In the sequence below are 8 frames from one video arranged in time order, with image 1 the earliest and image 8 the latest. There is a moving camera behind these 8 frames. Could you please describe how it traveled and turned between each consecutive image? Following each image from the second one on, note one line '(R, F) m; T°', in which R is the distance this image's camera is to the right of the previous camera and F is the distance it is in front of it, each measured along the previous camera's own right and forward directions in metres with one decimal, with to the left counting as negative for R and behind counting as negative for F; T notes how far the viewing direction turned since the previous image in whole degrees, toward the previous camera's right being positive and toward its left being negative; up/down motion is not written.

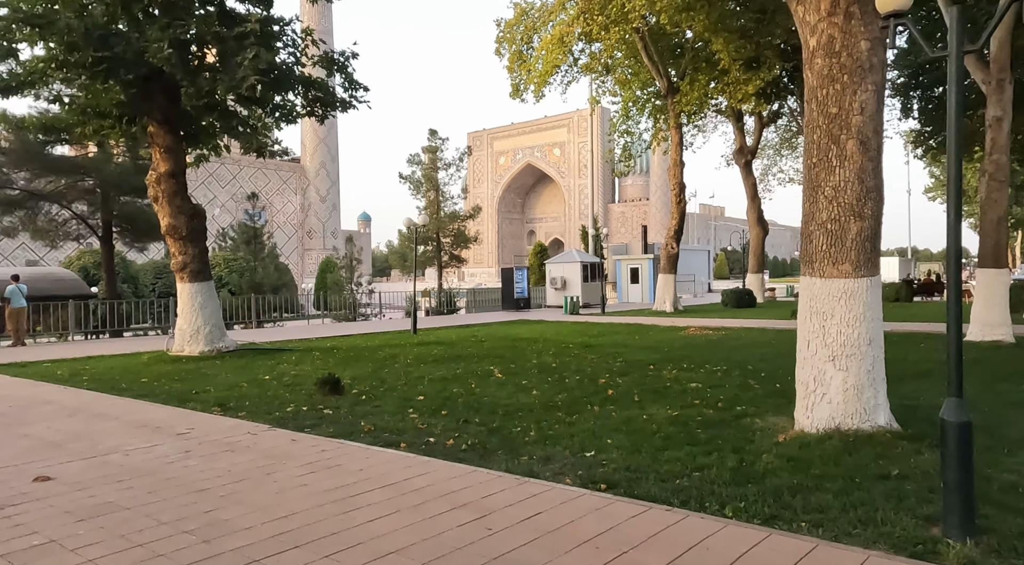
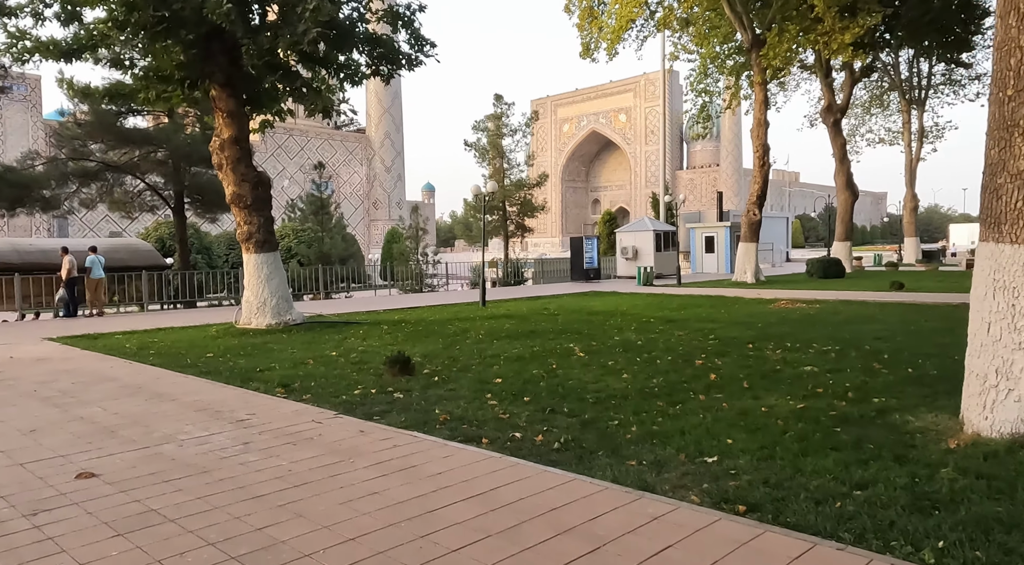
(-0.2, +0.7) m; -5°
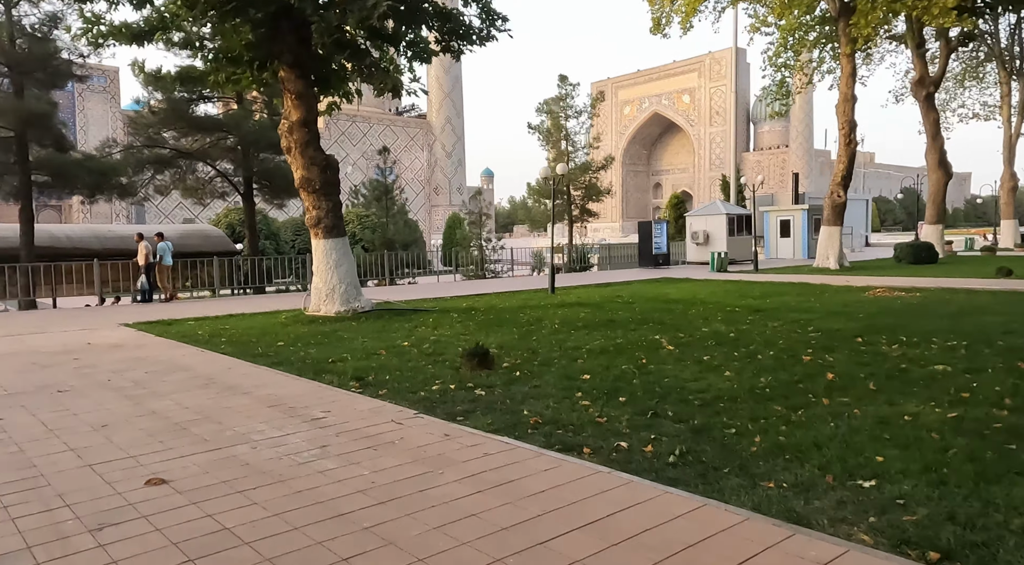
(-0.2, +0.5) m; -4°
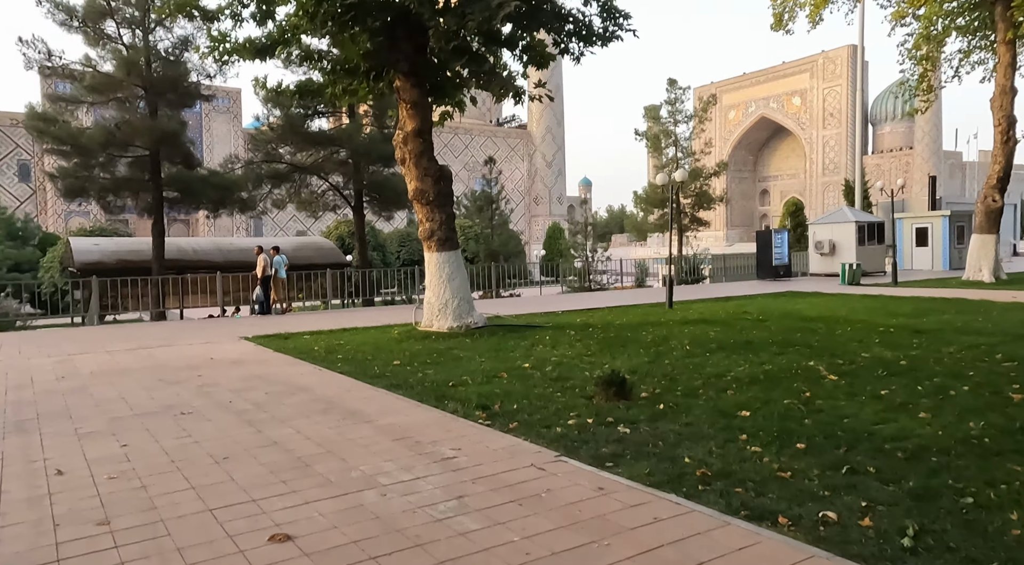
(-0.3, +0.6) m; -7°
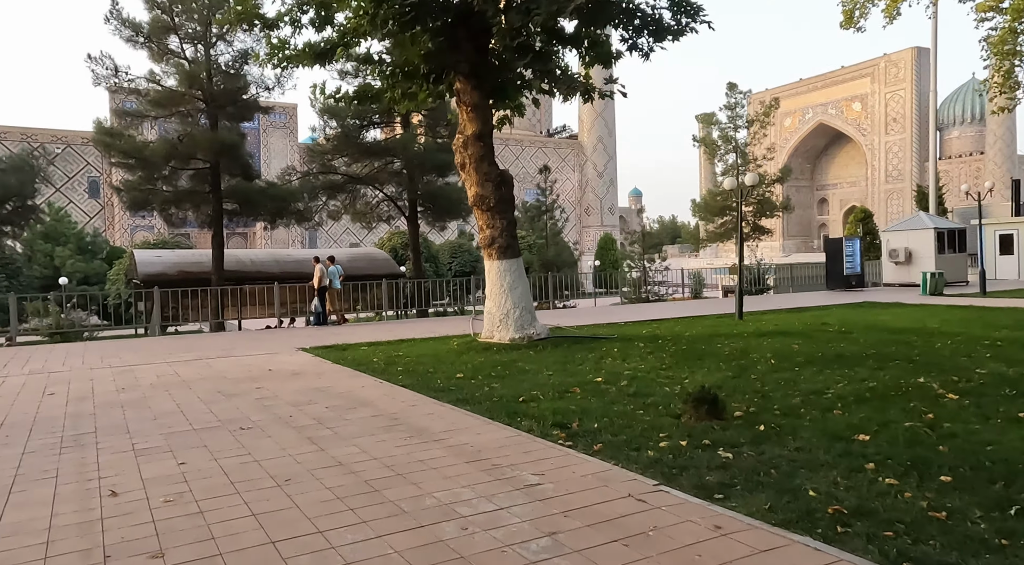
(-0.2, +0.5) m; -4°
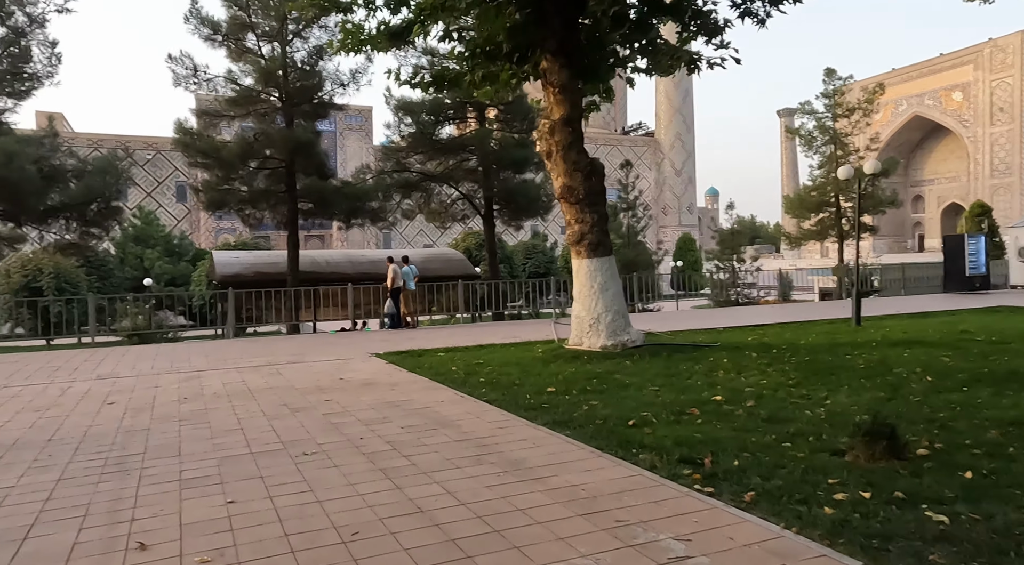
(-0.3, +1.1) m; -5°
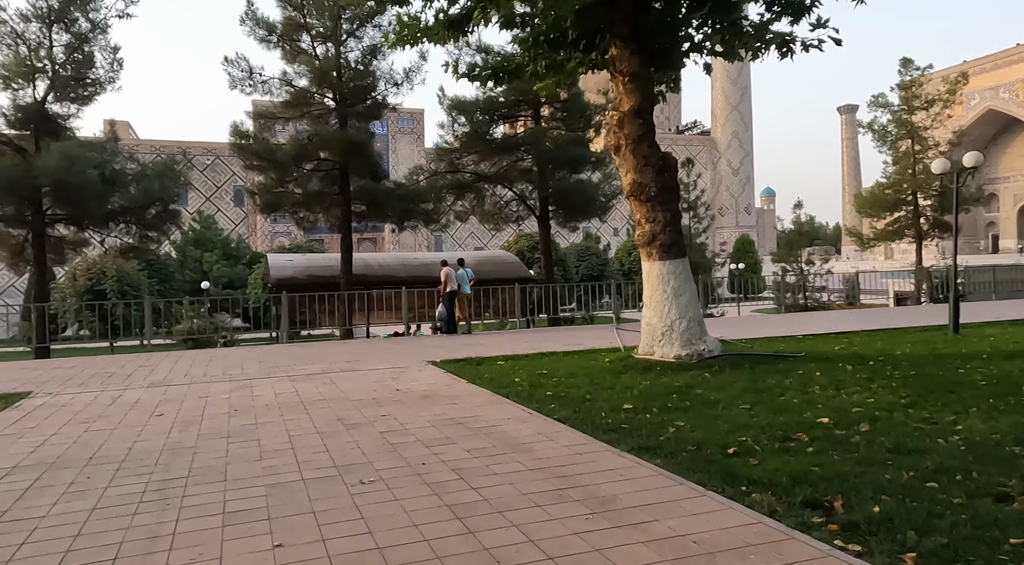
(-0.2, +0.7) m; -4°
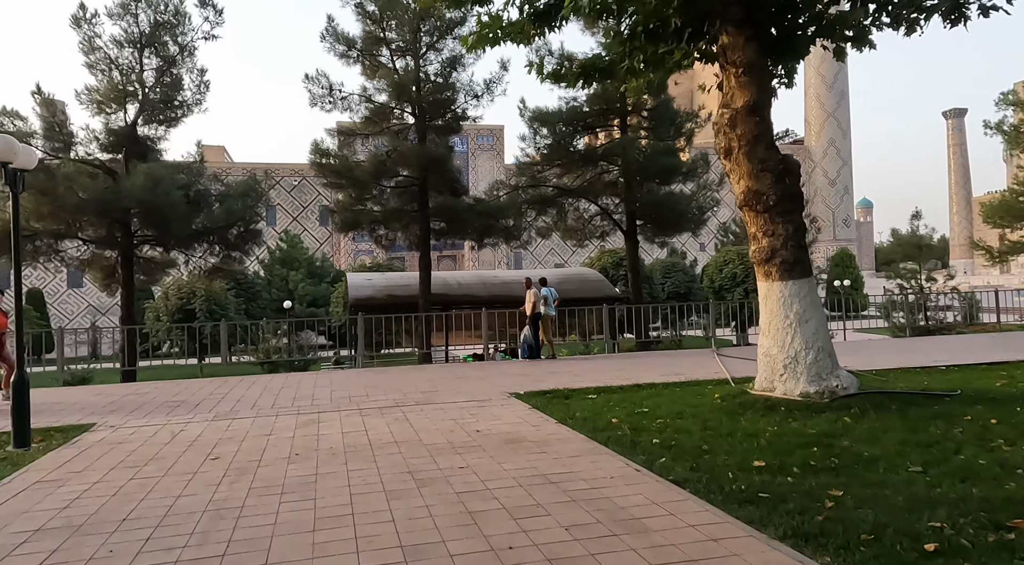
(-0.2, +1.2) m; -6°
